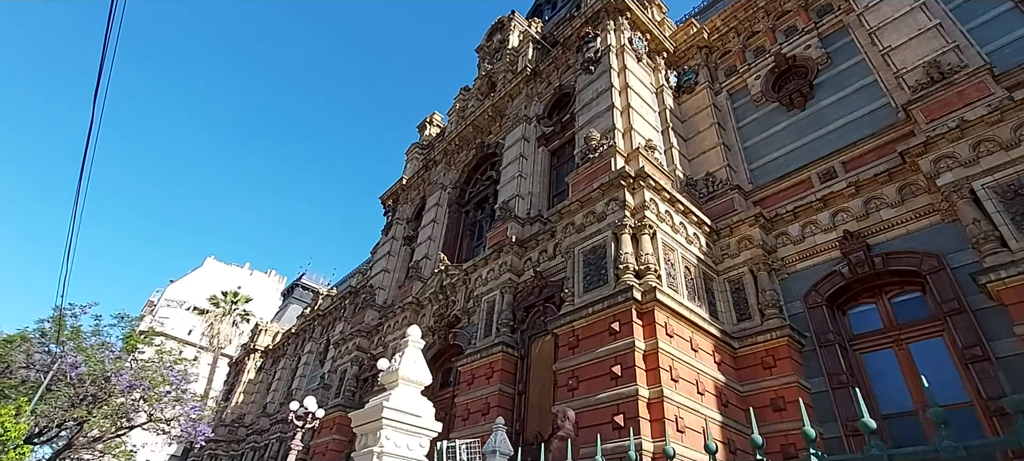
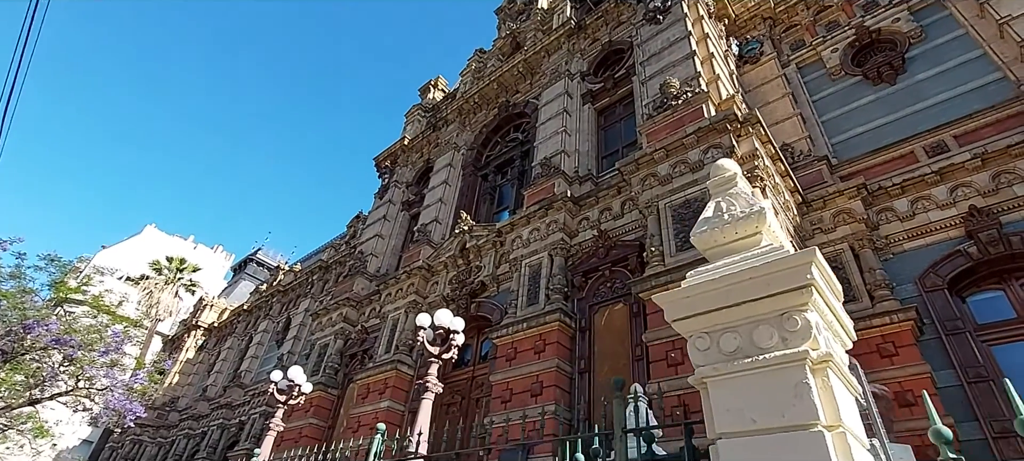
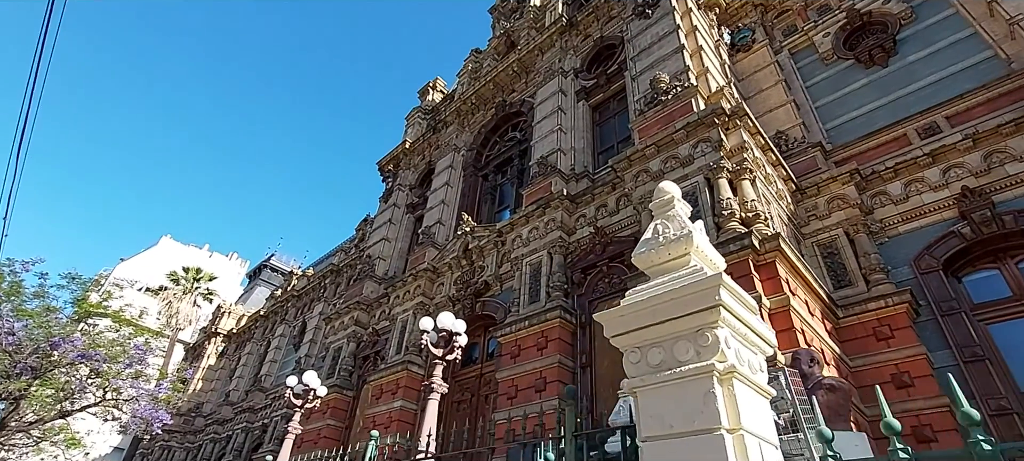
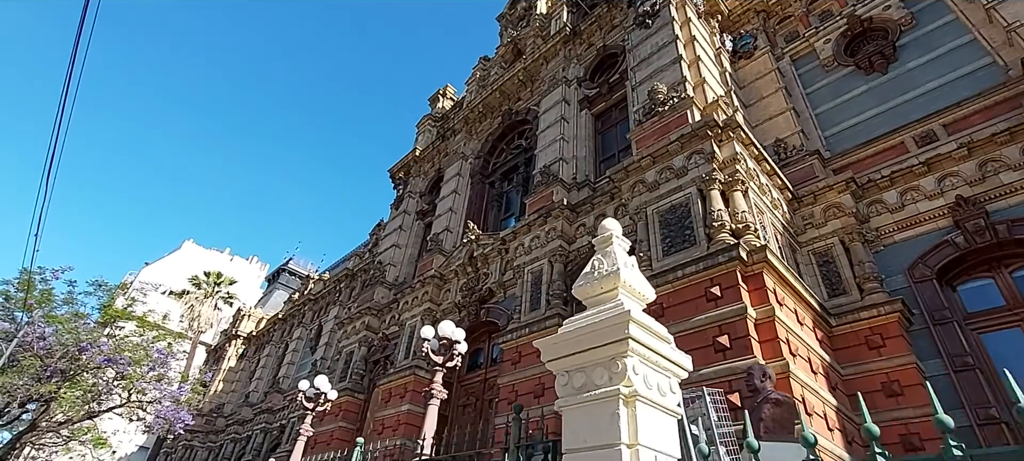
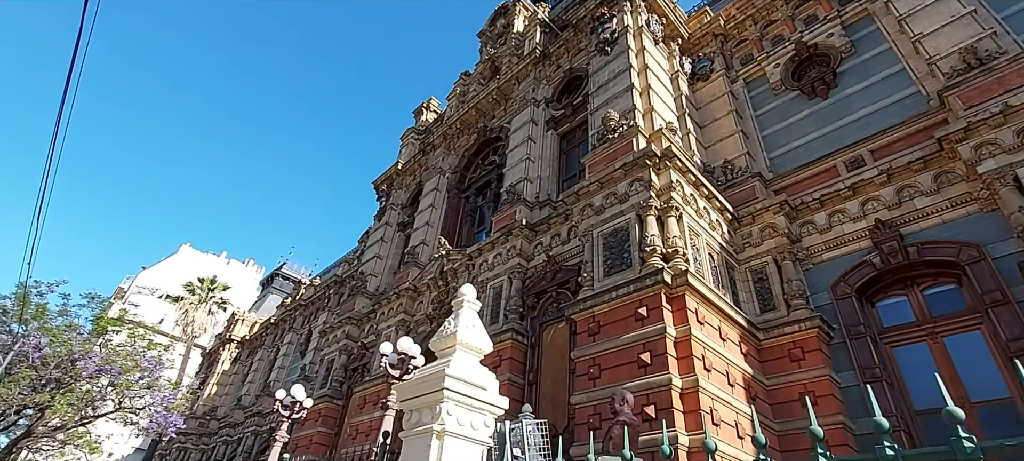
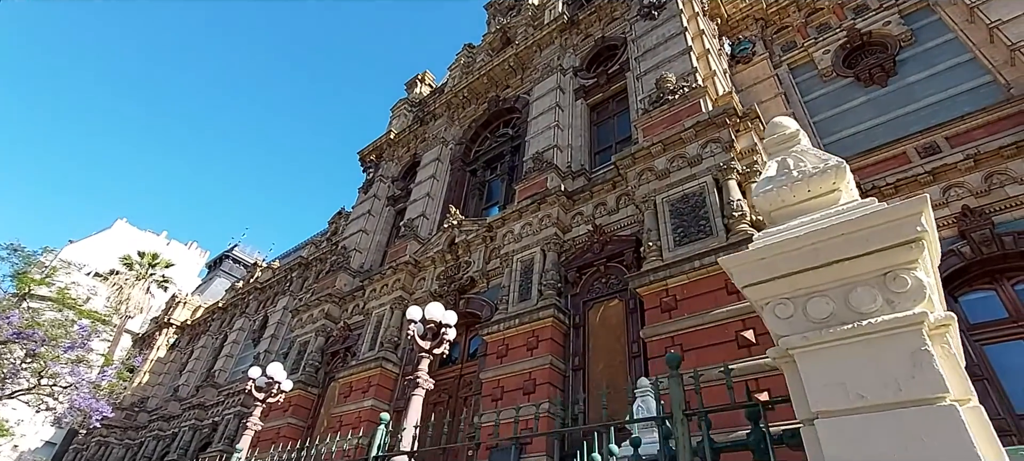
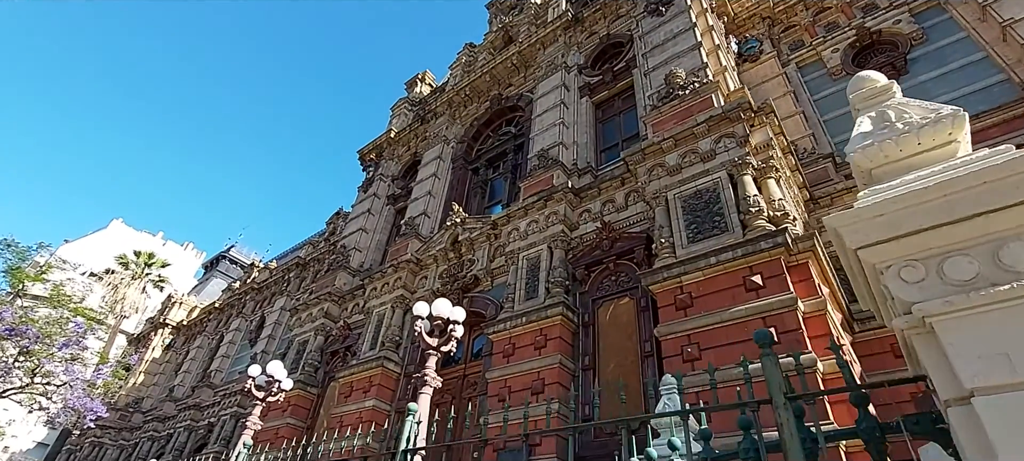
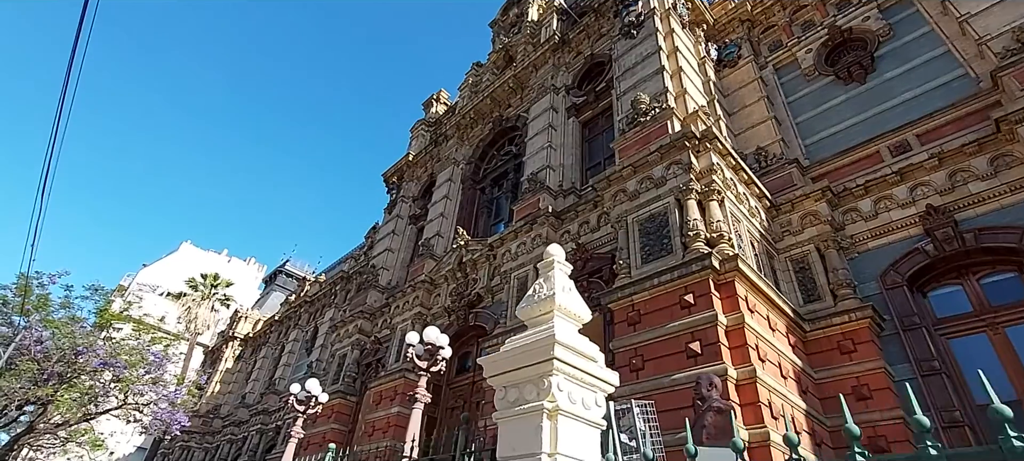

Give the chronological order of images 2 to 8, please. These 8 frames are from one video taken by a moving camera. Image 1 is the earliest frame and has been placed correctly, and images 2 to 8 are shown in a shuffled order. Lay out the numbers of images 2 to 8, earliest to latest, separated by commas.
5, 8, 4, 3, 2, 6, 7
